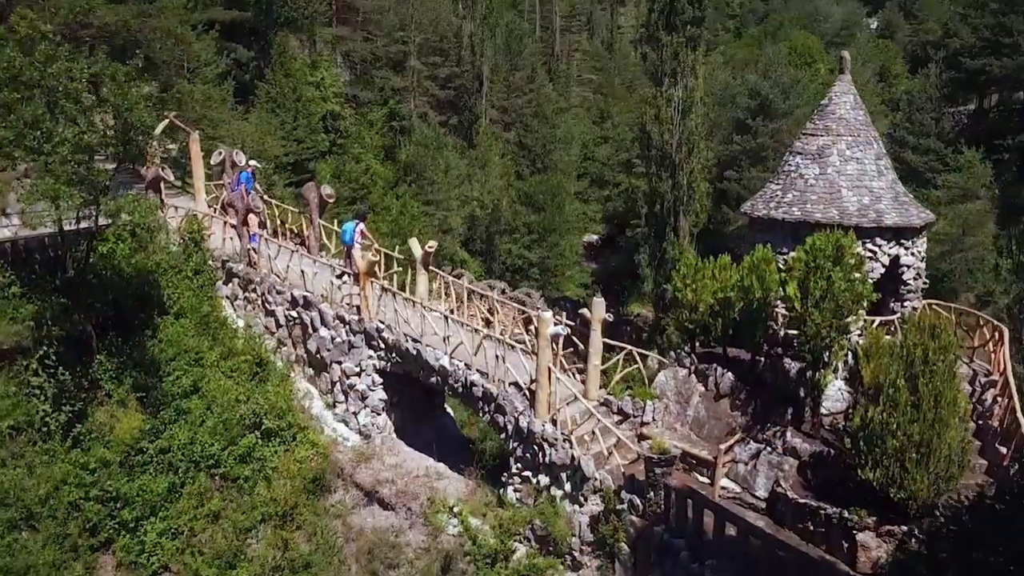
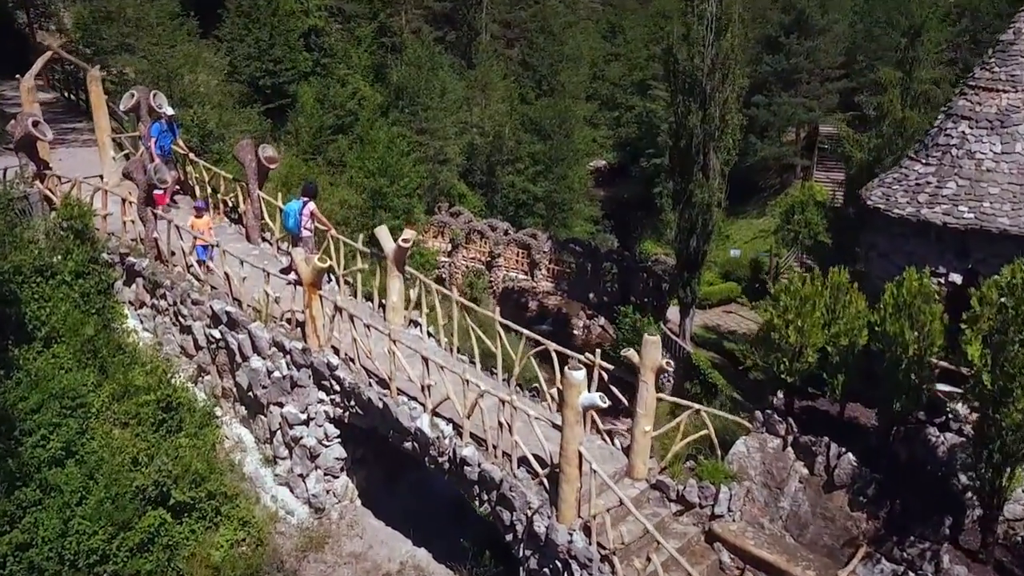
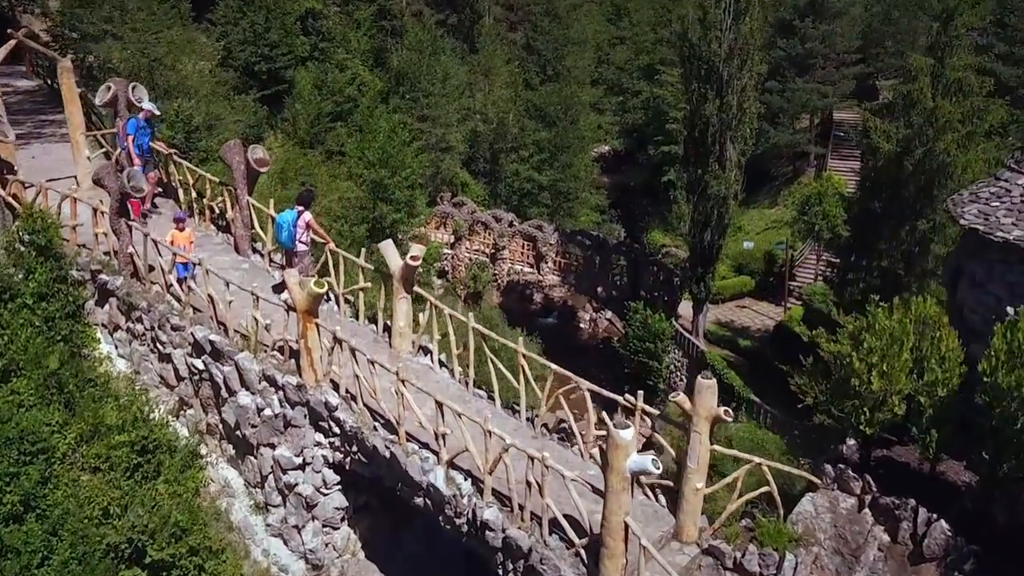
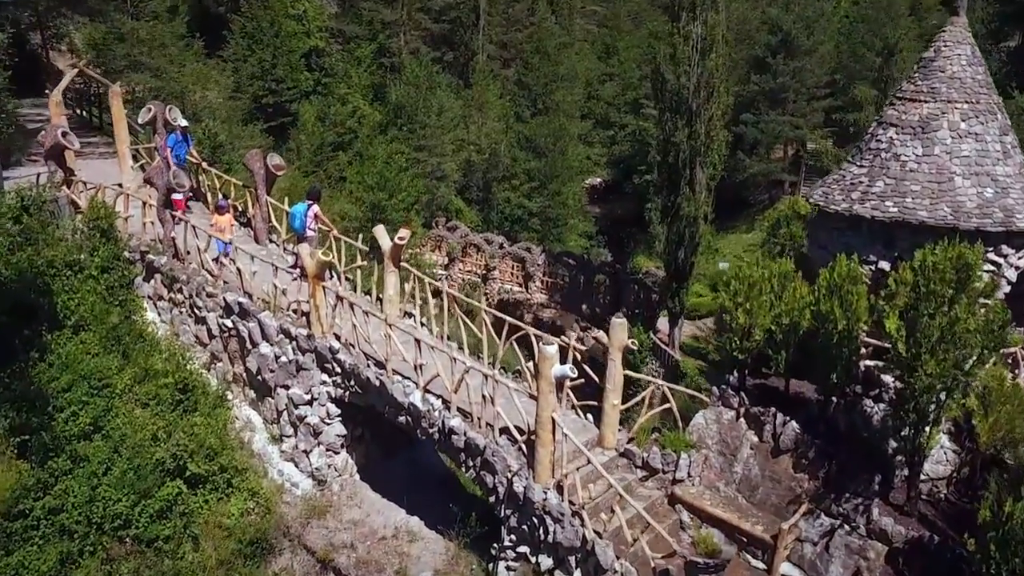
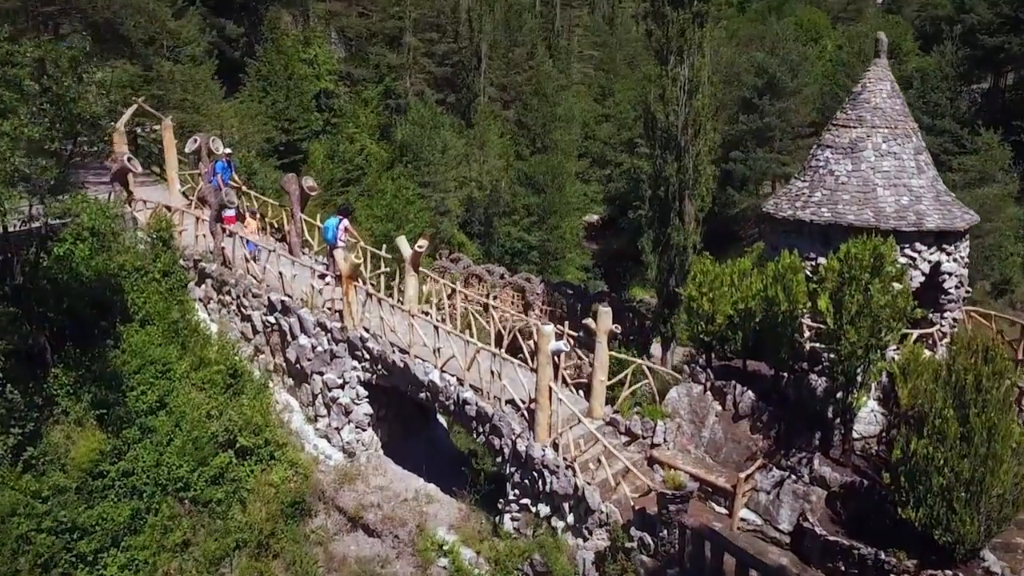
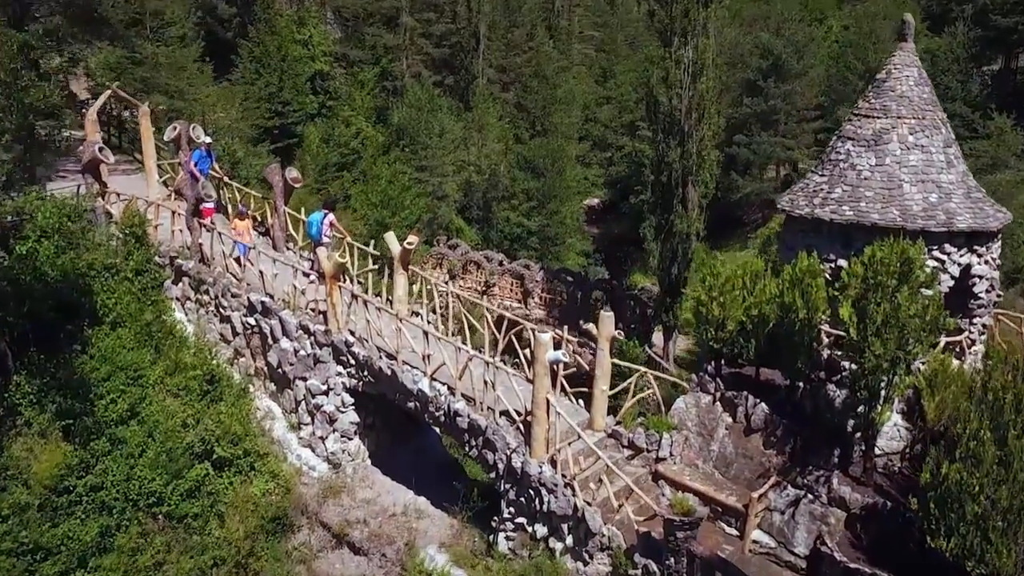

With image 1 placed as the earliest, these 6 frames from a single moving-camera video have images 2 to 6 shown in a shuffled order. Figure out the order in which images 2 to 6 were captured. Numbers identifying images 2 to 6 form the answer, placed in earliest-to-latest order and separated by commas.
5, 6, 4, 2, 3
